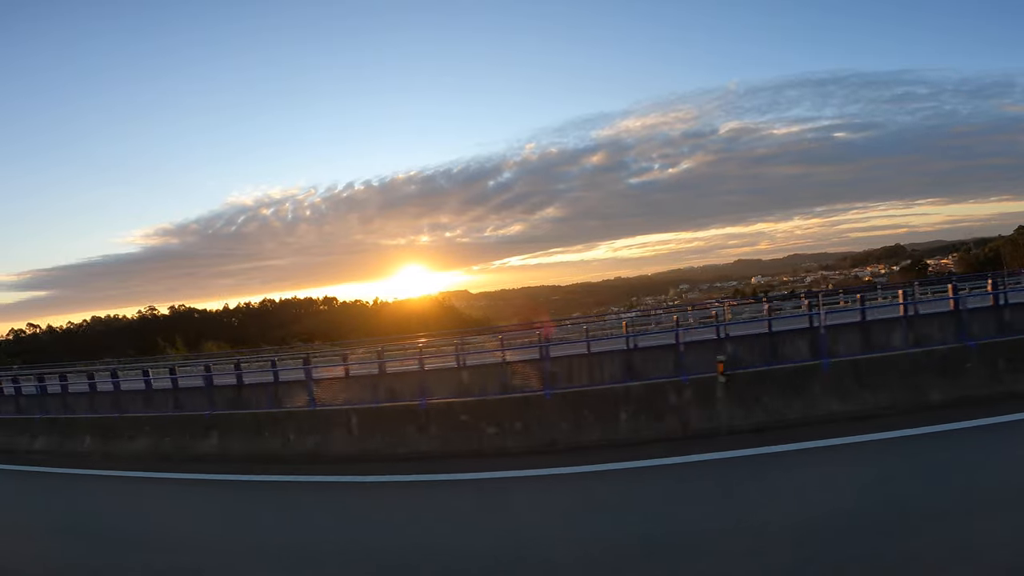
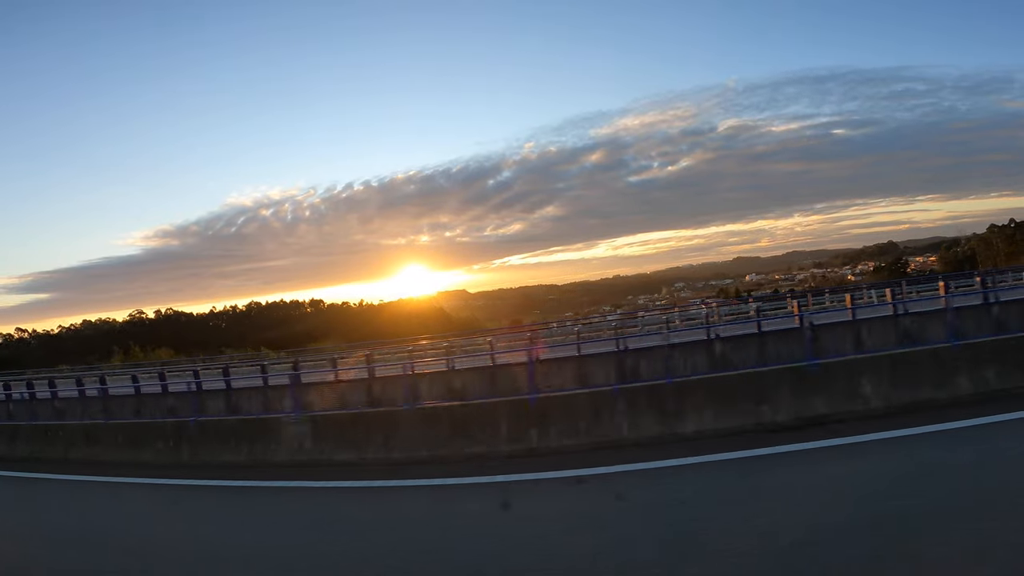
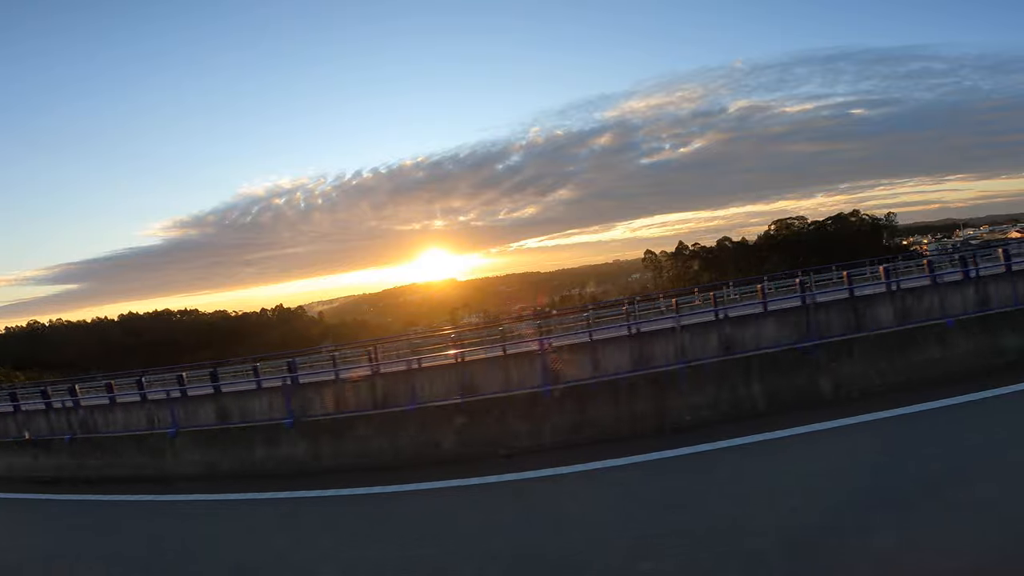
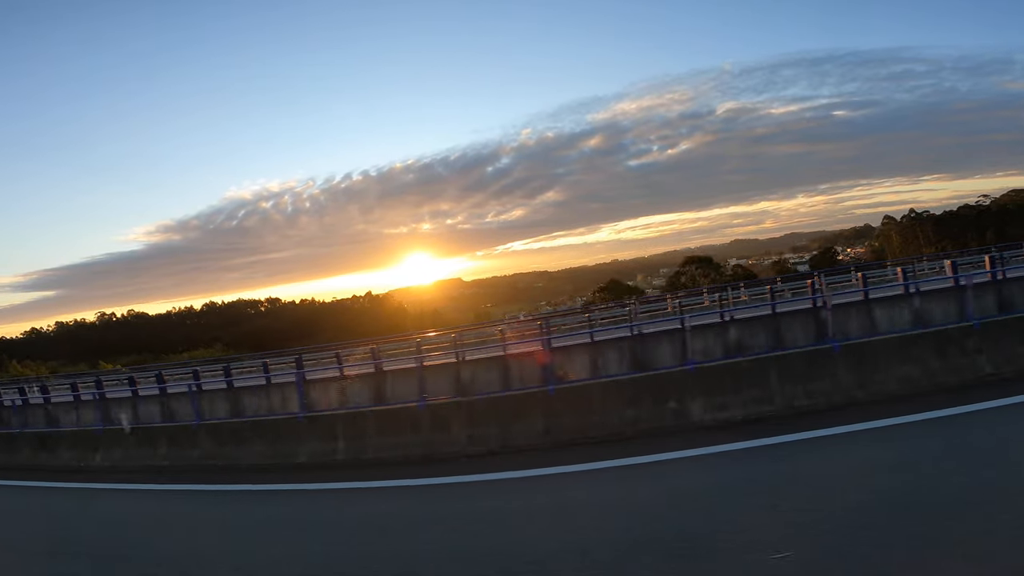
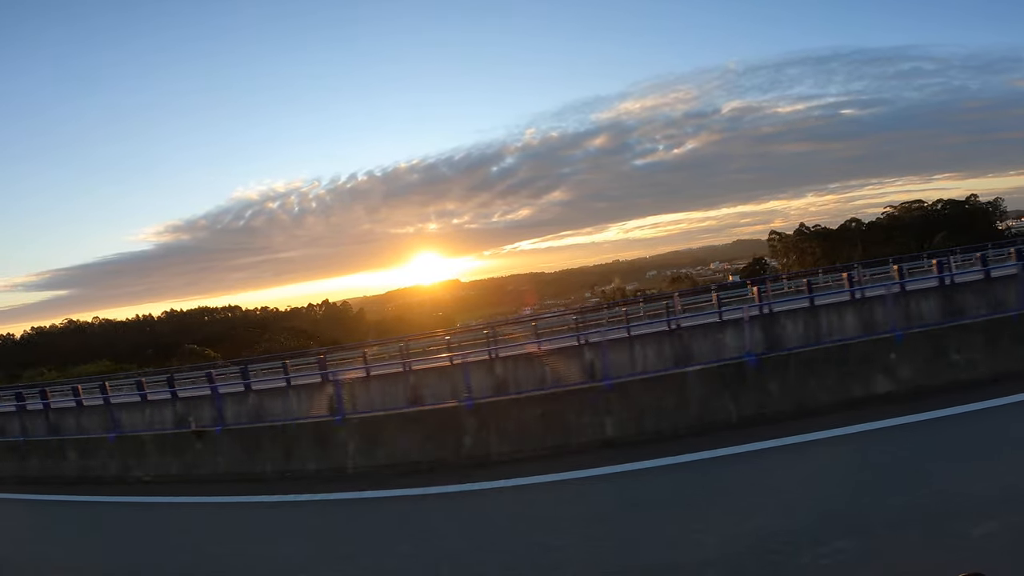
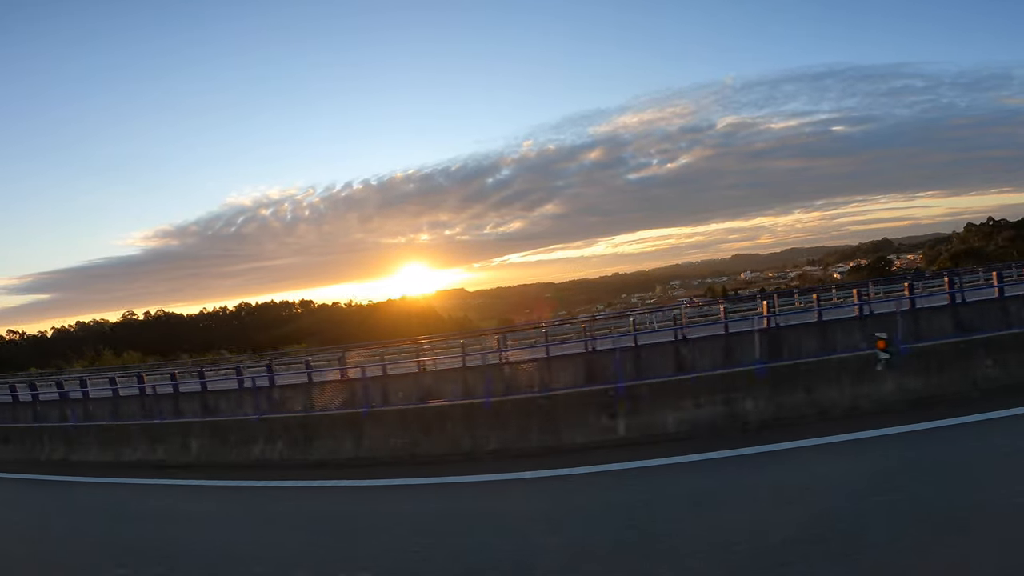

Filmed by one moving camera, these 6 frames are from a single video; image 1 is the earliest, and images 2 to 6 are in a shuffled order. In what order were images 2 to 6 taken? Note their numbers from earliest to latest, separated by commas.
2, 6, 4, 5, 3
